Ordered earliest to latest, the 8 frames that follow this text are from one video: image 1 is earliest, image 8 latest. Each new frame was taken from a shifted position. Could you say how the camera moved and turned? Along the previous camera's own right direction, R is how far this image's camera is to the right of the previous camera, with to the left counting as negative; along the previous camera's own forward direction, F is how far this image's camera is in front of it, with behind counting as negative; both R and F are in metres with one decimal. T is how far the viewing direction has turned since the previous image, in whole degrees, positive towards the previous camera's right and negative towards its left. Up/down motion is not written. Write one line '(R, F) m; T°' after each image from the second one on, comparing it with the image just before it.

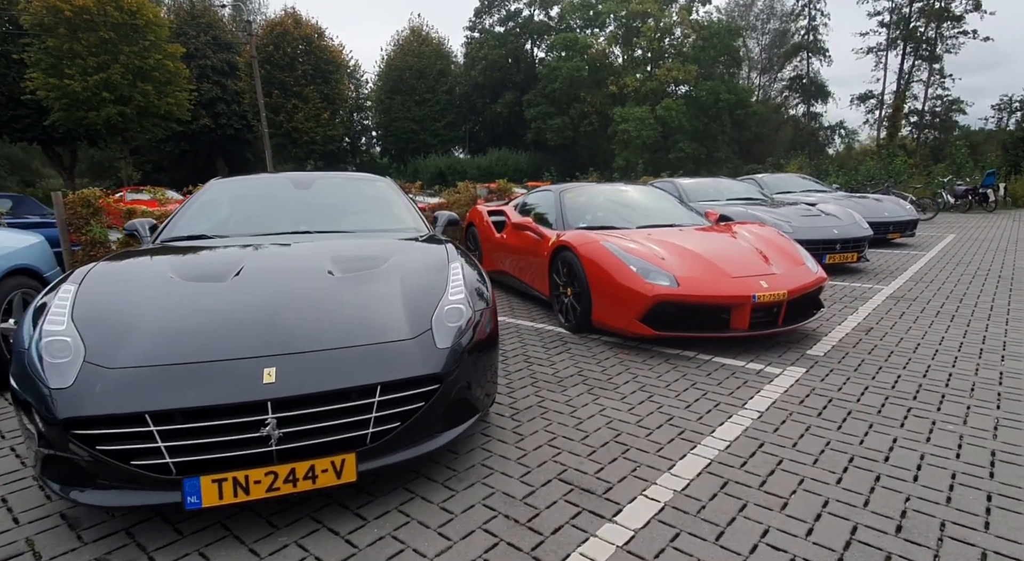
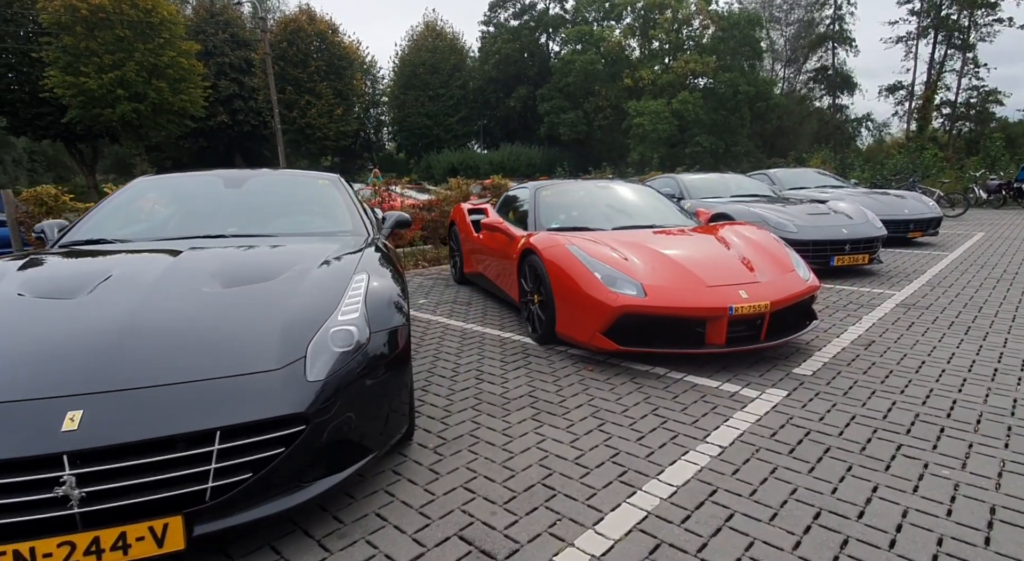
(+0.4, +0.4) m; -2°
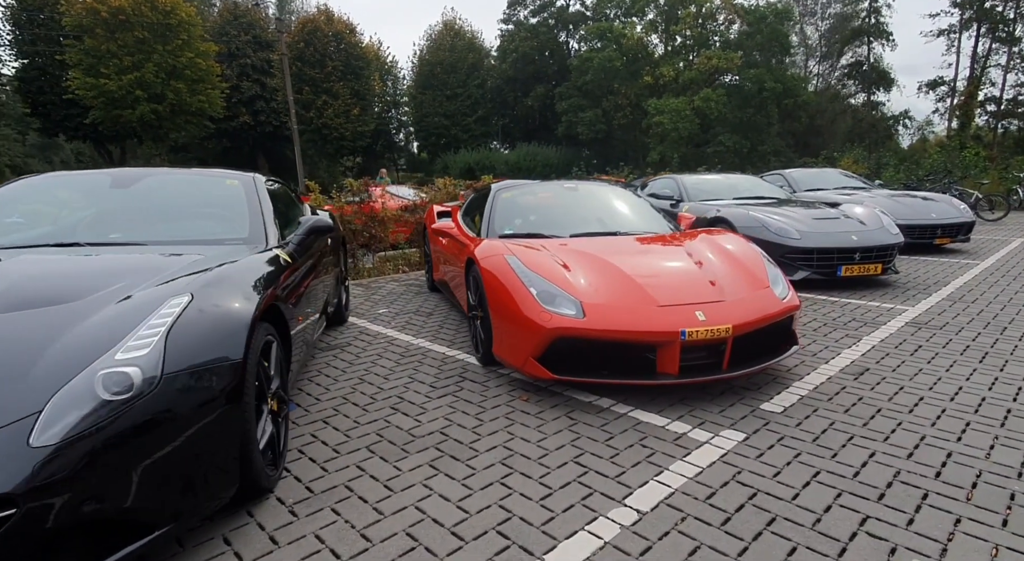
(+0.5, +0.4) m; -3°
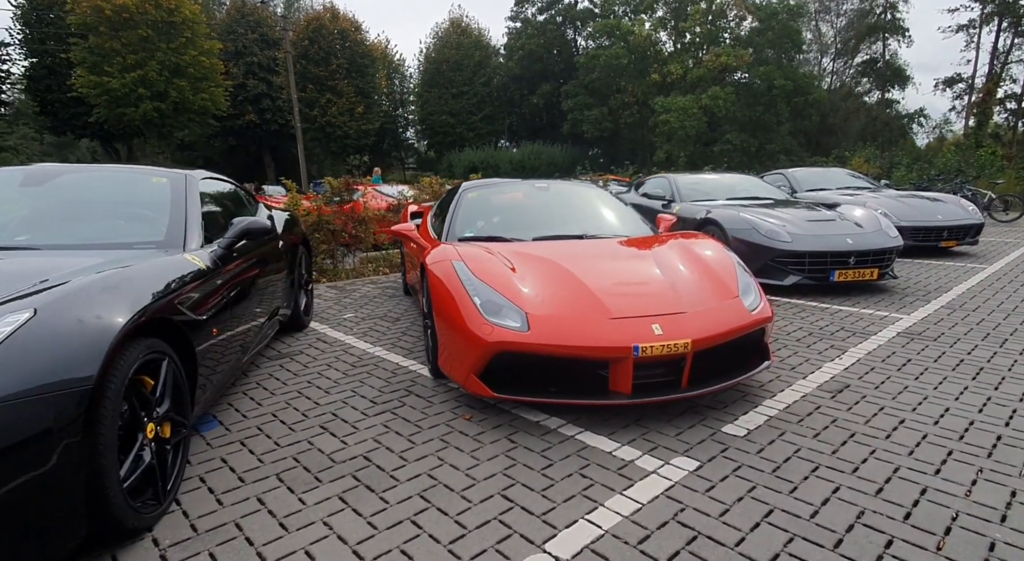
(+0.3, +0.2) m; -1°
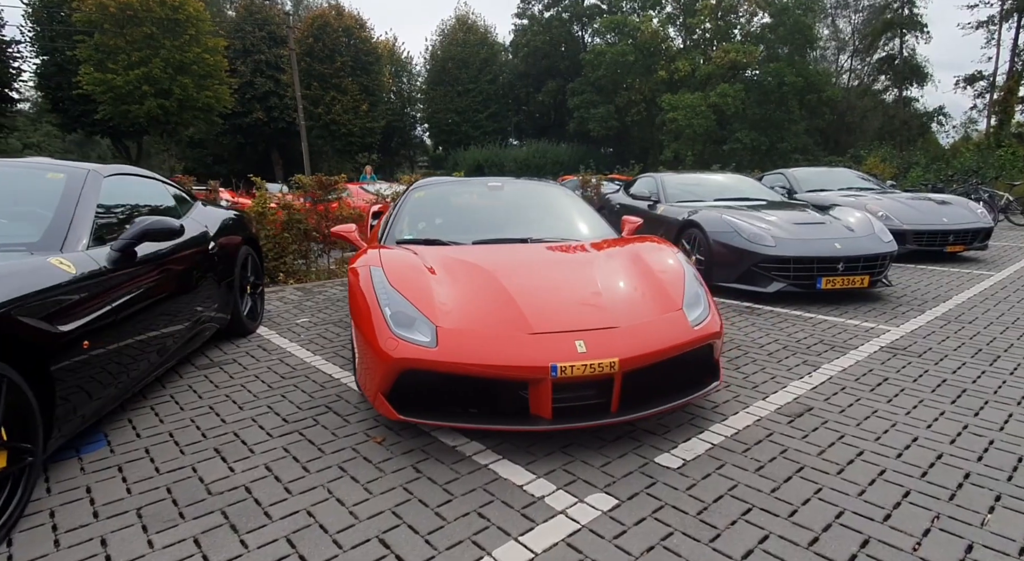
(+0.4, +0.3) m; -1°
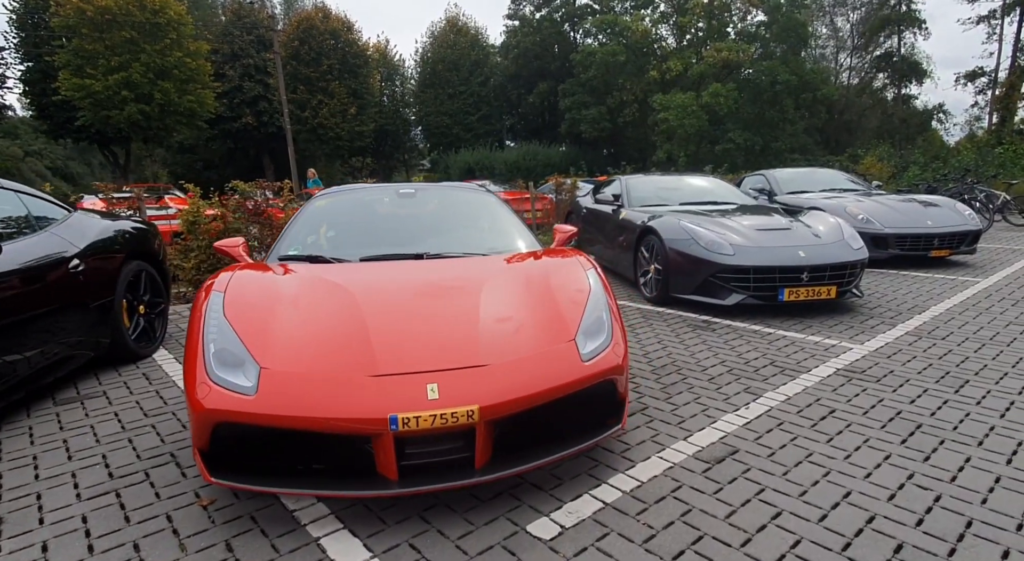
(+0.6, +0.4) m; 0°
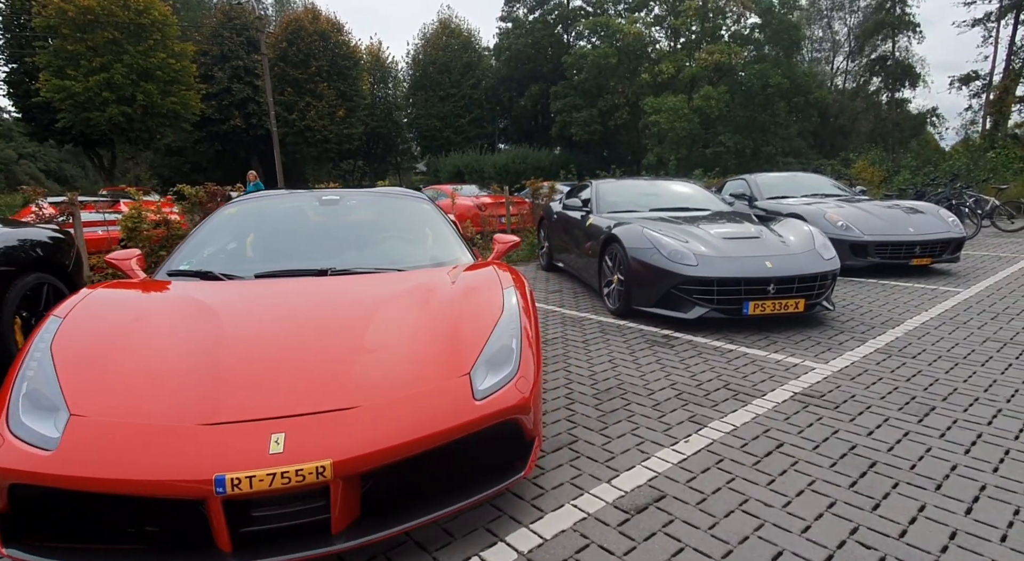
(+0.4, +0.3) m; 0°
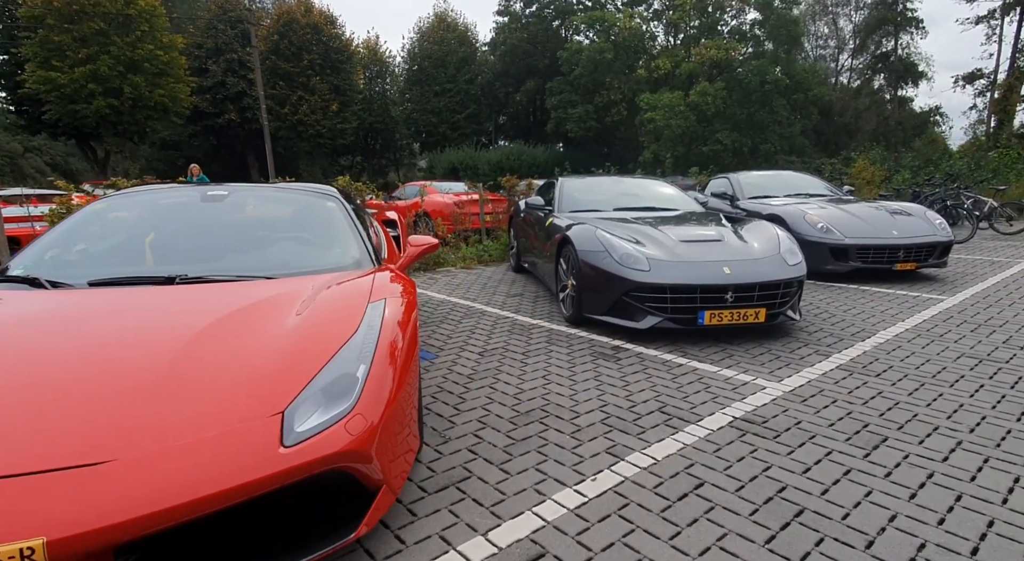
(+0.5, +0.4) m; 0°
